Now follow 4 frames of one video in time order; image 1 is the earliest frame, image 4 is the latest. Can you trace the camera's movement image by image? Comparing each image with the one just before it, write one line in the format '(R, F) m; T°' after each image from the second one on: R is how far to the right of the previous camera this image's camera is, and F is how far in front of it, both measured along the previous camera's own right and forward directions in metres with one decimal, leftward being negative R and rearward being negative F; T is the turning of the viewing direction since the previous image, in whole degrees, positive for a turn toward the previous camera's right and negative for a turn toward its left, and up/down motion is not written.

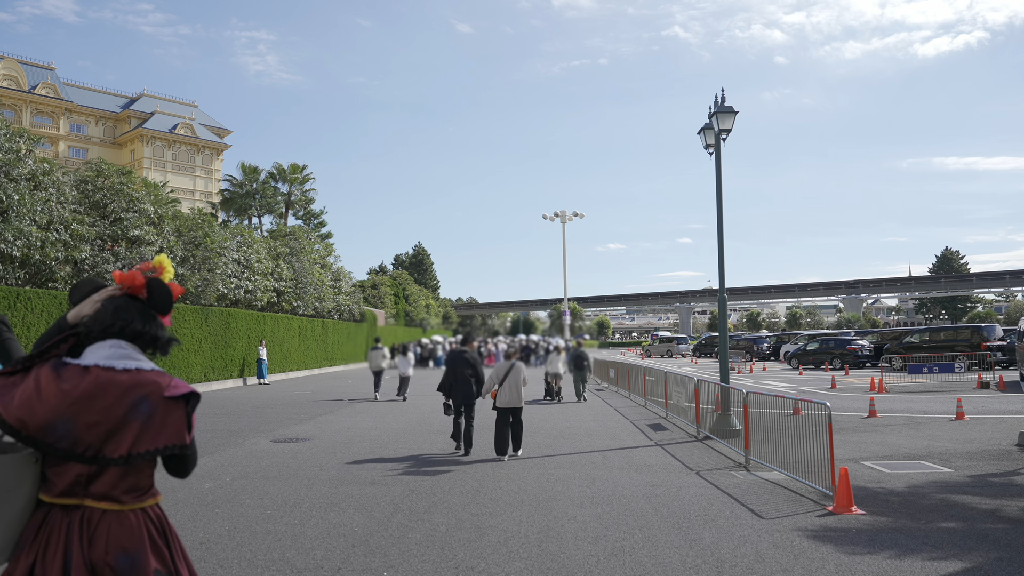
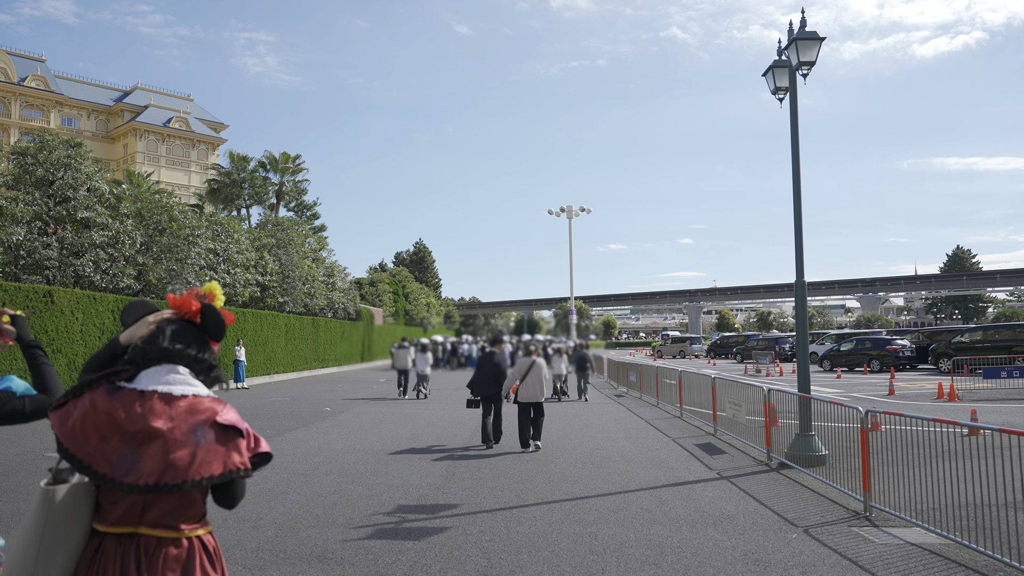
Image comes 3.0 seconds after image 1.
(-0.2, +2.8) m; 0°
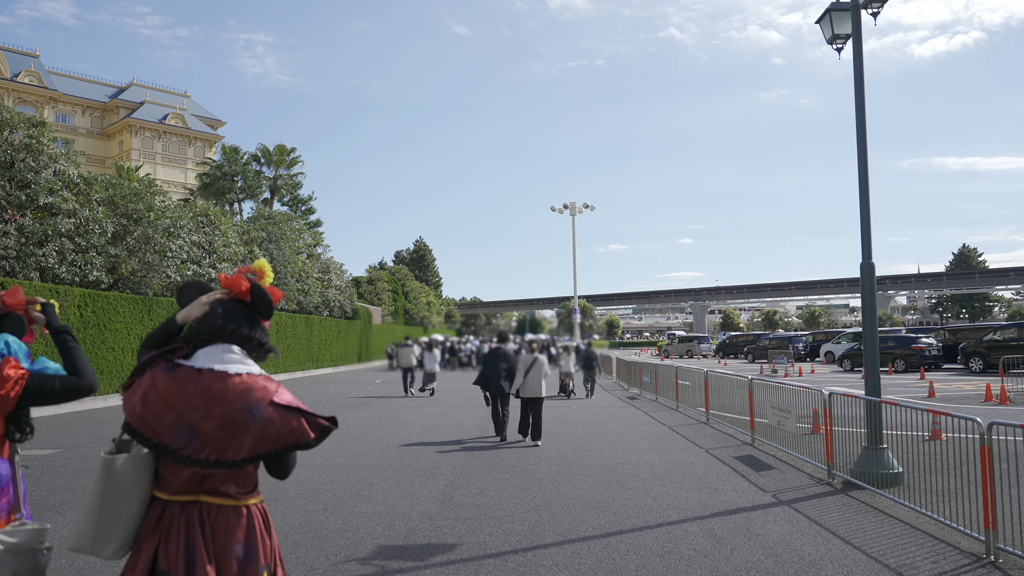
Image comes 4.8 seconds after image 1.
(-0.1, +1.6) m; 0°
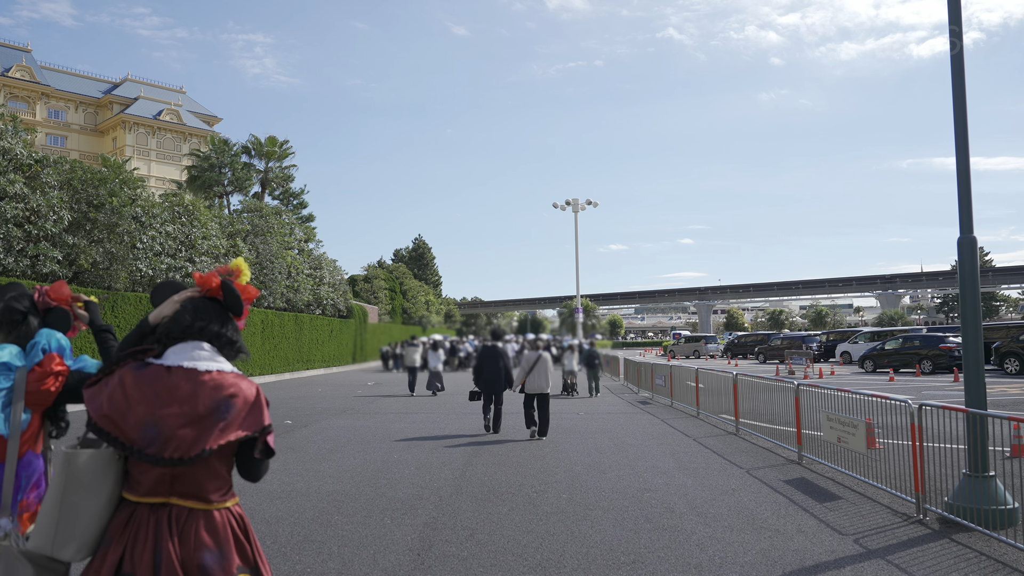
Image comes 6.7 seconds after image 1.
(0.0, +1.7) m; 0°
